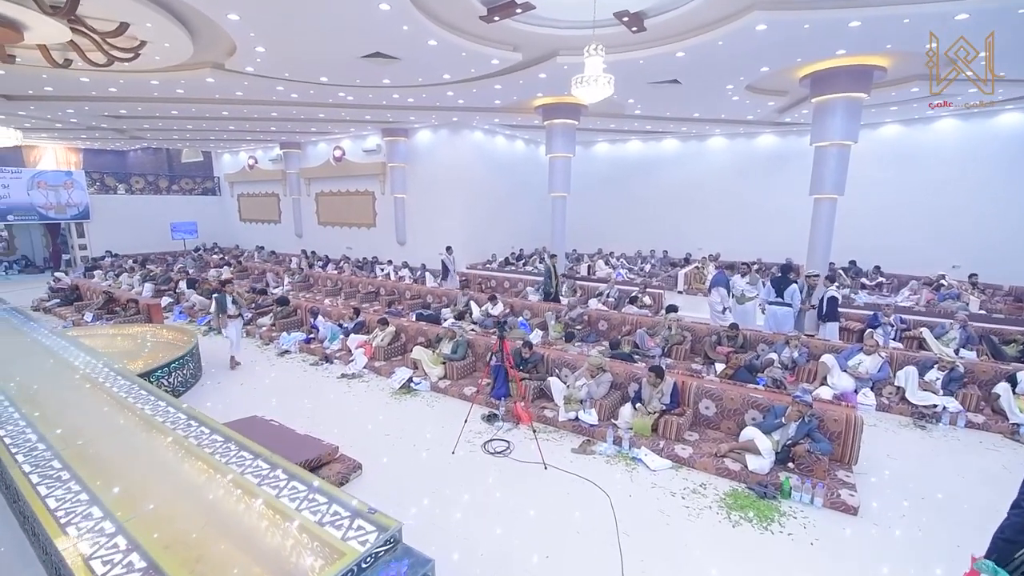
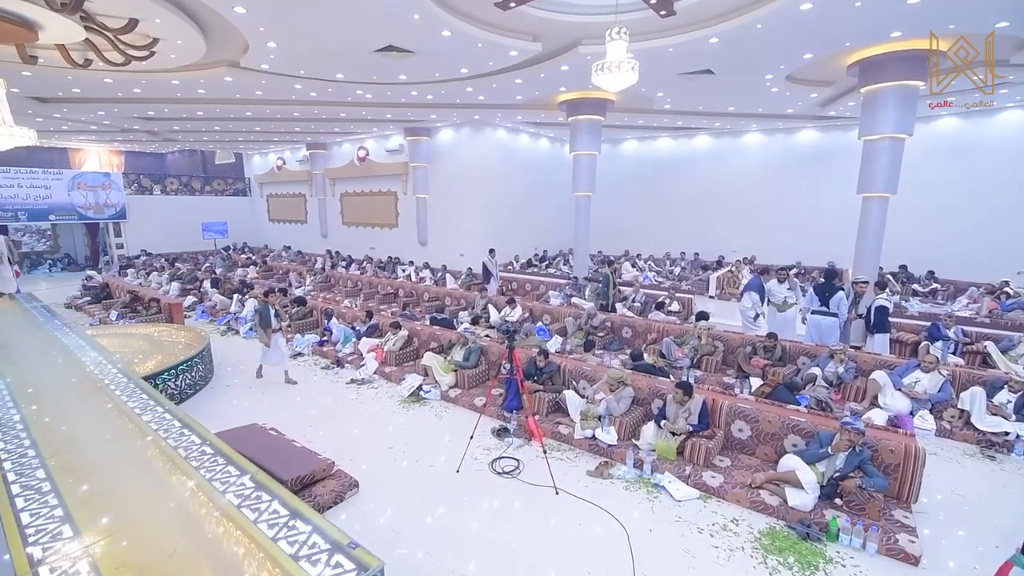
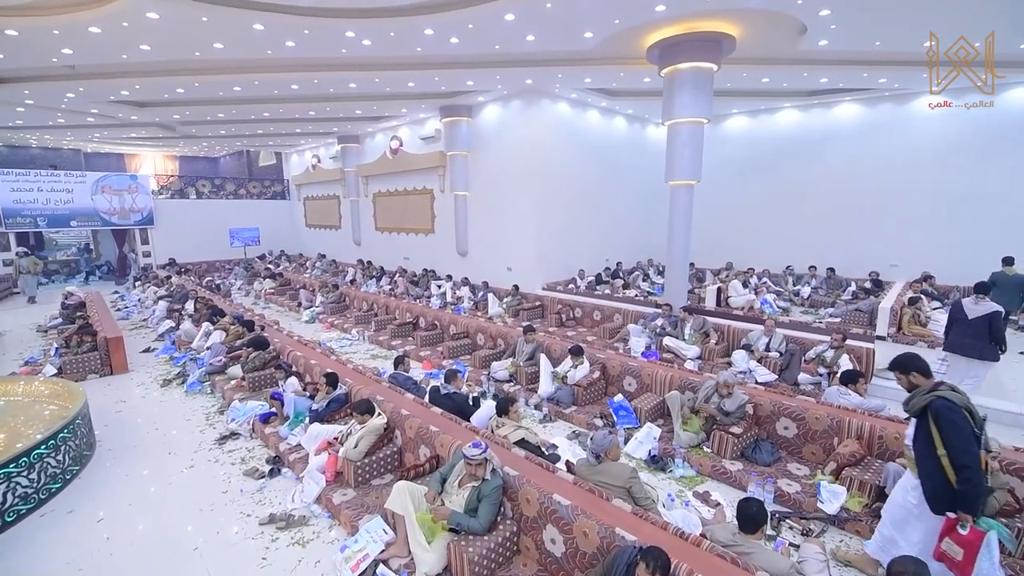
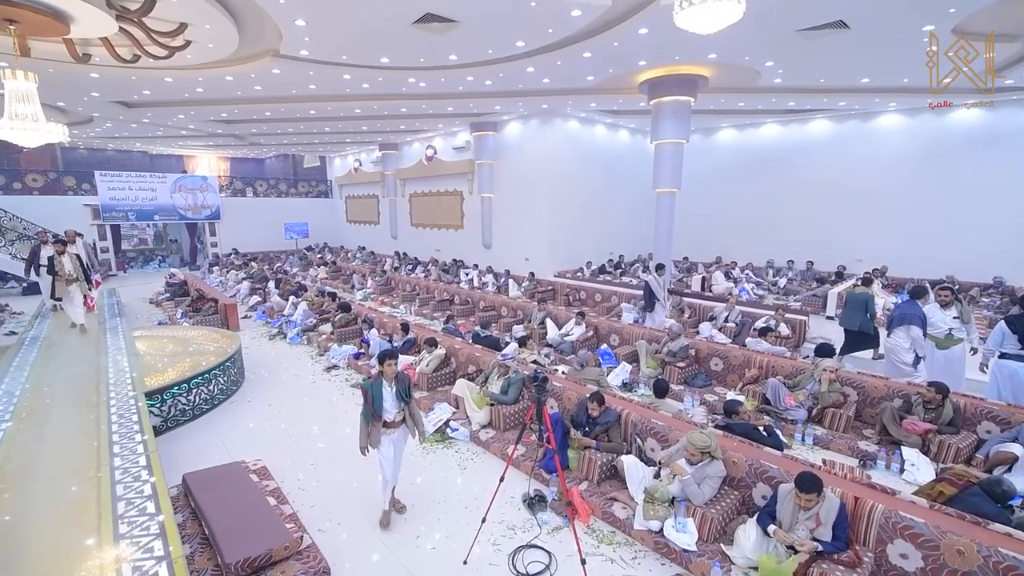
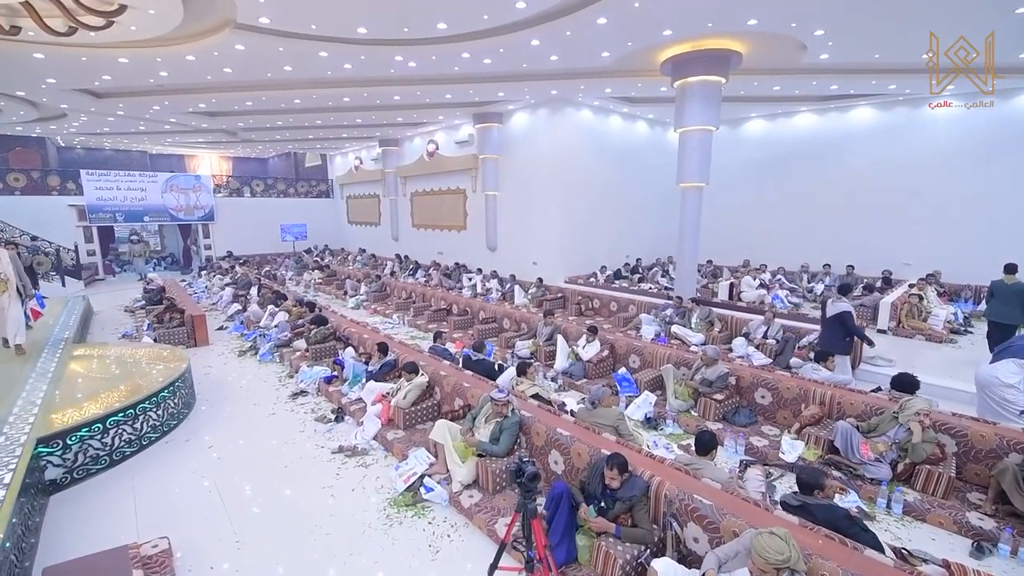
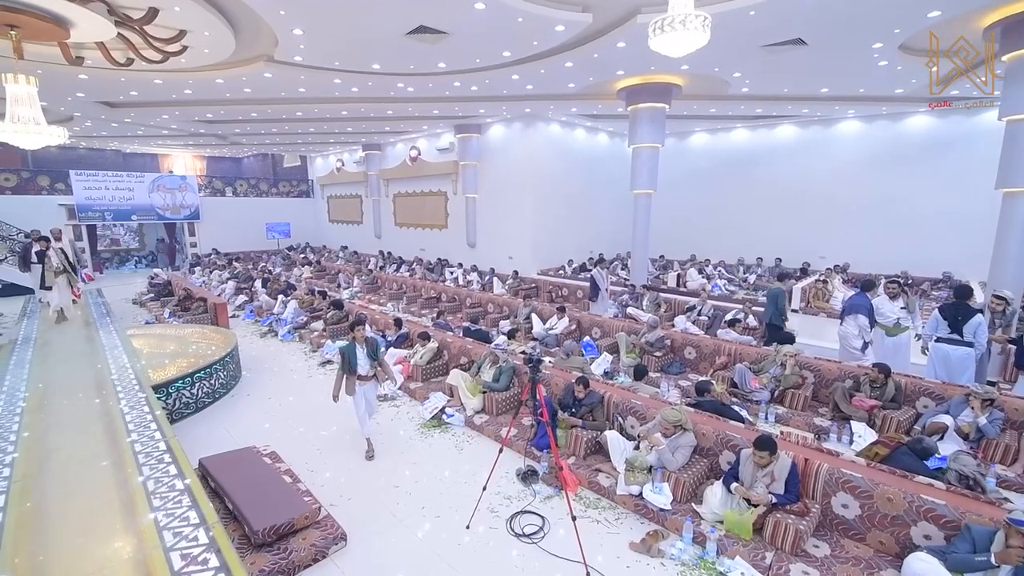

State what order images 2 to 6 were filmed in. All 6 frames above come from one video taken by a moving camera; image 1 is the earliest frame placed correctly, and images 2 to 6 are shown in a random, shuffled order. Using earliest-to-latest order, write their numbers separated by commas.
2, 6, 4, 5, 3
